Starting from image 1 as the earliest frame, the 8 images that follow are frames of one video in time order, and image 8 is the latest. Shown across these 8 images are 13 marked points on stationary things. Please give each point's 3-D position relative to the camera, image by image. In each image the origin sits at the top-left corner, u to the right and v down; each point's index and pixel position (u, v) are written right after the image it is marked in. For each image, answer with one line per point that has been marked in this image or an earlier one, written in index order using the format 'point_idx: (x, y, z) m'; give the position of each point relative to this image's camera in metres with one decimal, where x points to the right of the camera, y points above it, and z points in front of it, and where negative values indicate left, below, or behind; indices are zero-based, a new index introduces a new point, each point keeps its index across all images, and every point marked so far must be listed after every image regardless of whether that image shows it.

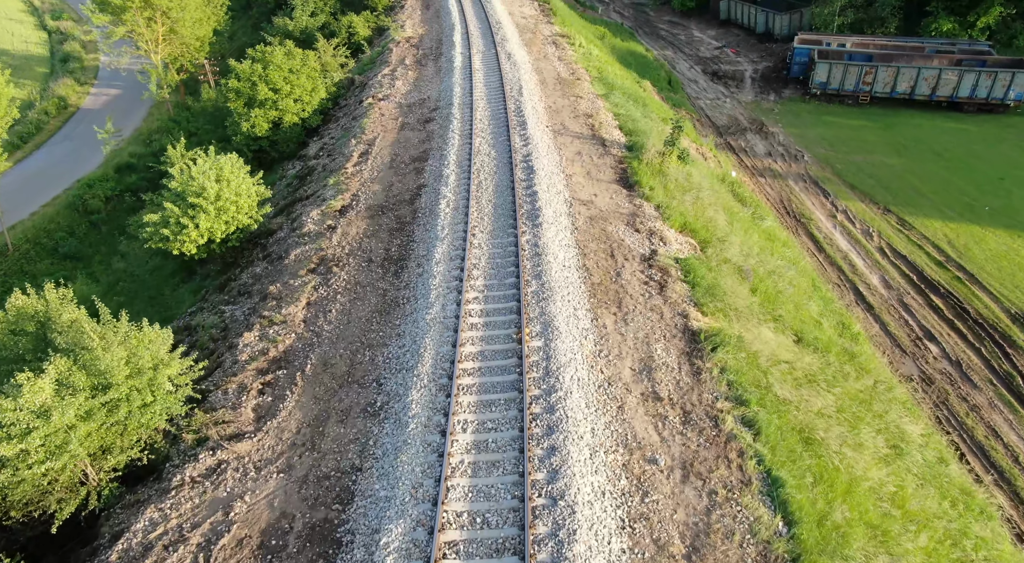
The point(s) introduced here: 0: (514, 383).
0: (0.0, -1.8, +10.5) m
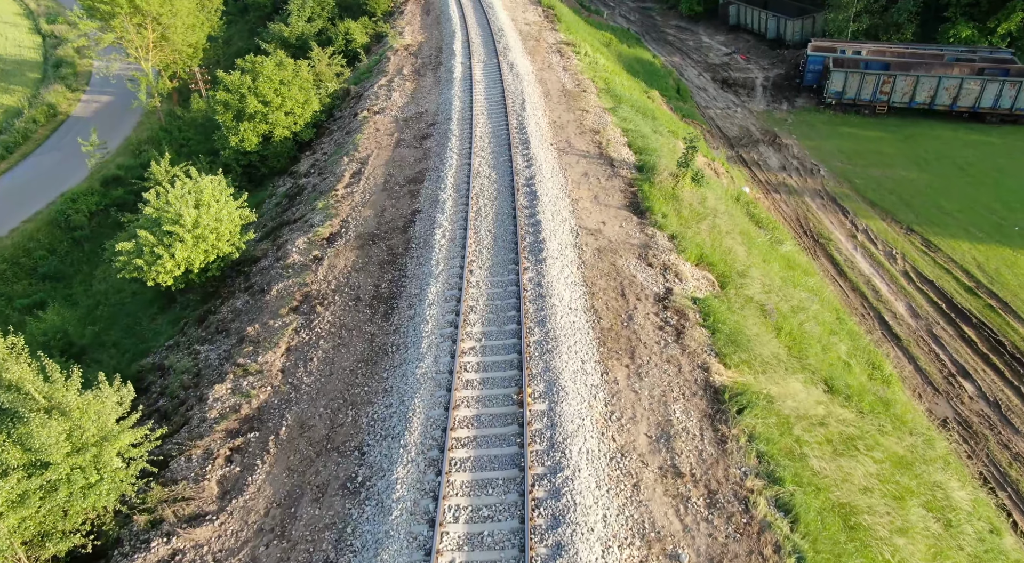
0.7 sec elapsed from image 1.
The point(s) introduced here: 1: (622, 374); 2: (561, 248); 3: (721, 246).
0: (0.0, -2.8, +9.2) m
1: (+2.1, -1.7, +10.9) m
2: (+1.2, +0.8, +14.2) m
3: (+5.6, +1.0, +15.6) m
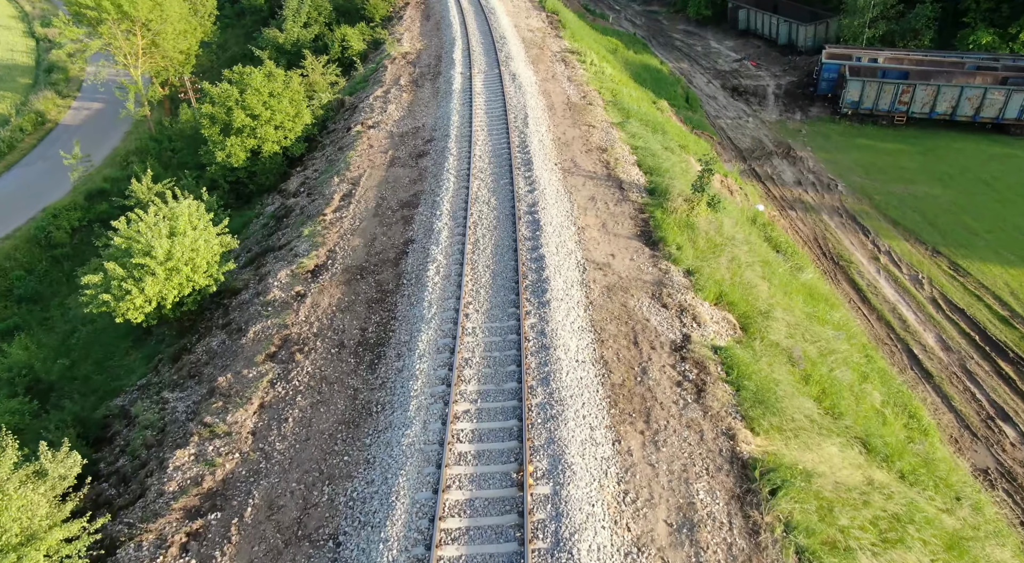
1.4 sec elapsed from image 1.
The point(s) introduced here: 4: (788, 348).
0: (0.0, -3.7, +7.8) m
1: (+2.1, -2.7, +9.6) m
2: (+1.2, -0.1, +12.9) m
3: (+5.6, 0.0, +14.3) m
4: (+6.0, -1.5, +12.7) m
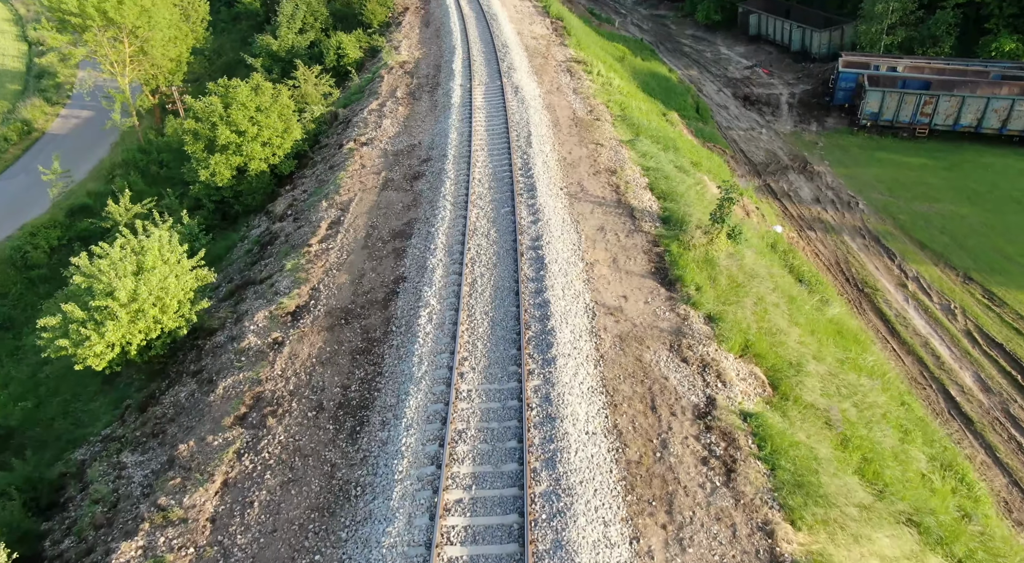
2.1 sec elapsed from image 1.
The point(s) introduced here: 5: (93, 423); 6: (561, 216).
0: (0.0, -4.7, +6.4) m
1: (+2.0, -3.7, +8.2) m
2: (+1.2, -1.1, +11.5) m
3: (+5.6, -1.0, +12.8) m
4: (+6.0, -2.5, +11.3) m
5: (-10.4, -3.5, +14.4) m
6: (+1.3, +1.7, +15.5) m
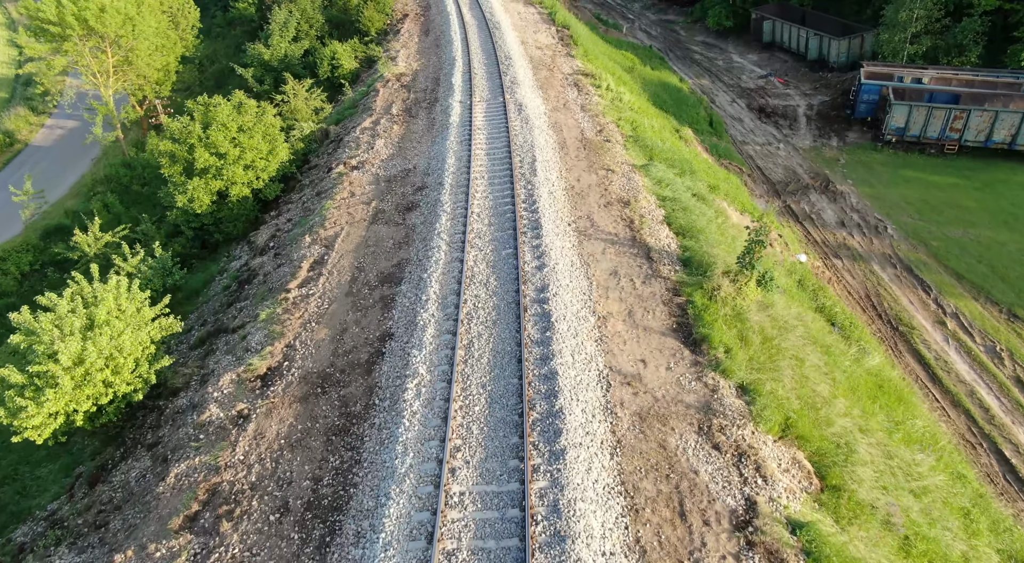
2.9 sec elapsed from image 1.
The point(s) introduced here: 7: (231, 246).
0: (0.0, -5.9, +4.7) m
1: (+2.0, -4.9, +6.5) m
2: (+1.2, -2.3, +9.8) m
3: (+5.7, -2.2, +11.1) m
4: (+6.1, -3.7, +9.5) m
5: (-10.3, -4.7, +12.8) m
6: (+1.3, +0.5, +13.8) m
7: (-9.5, +1.2, +19.9) m
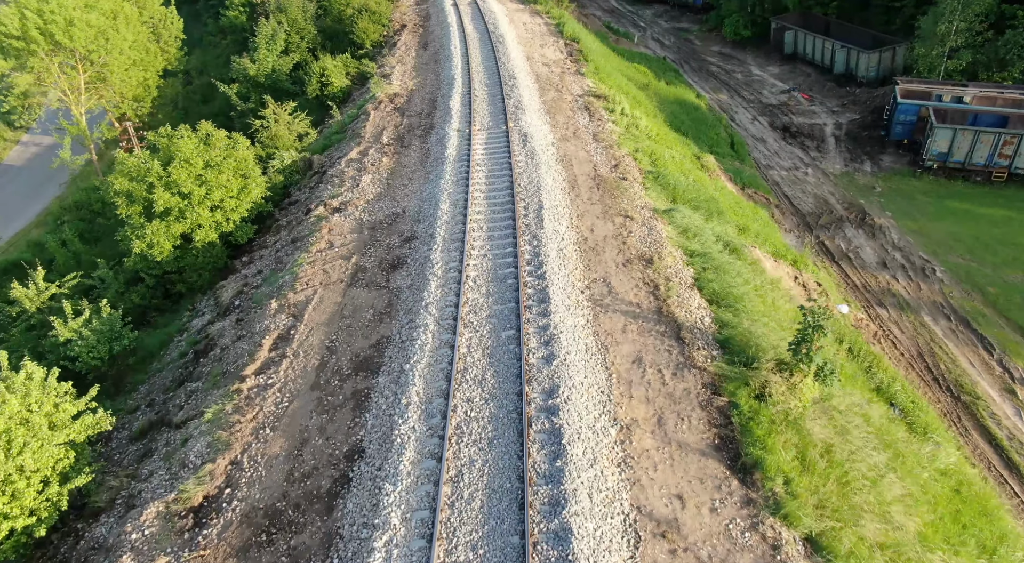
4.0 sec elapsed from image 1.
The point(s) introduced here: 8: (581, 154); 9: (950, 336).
0: (-0.1, -7.6, +2.2) m
1: (+2.0, -6.6, +4.0) m
2: (+1.2, -4.0, +7.3) m
3: (+5.7, -4.0, +8.6) m
4: (+6.0, -5.4, +7.0) m
5: (-10.3, -6.3, +10.4) m
6: (+1.4, -1.2, +11.3) m
7: (-9.5, -0.5, +17.5) m
8: (+2.3, +4.2, +19.1) m
9: (+14.1, -1.8, +18.8) m
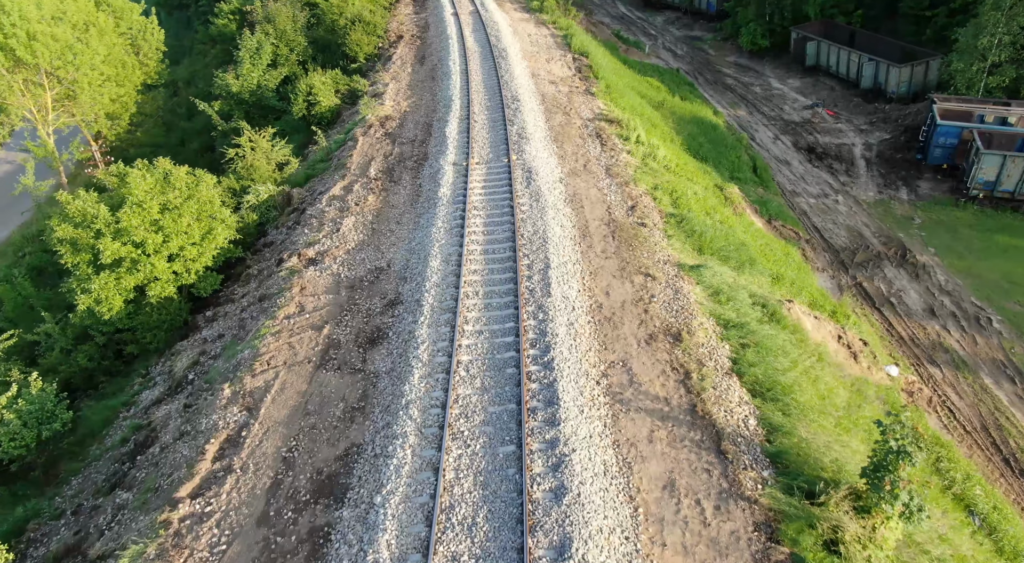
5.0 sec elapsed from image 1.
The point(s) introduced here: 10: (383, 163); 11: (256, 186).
0: (-0.2, -9.2, -0.1) m
1: (+1.9, -8.2, +1.6) m
2: (+1.2, -5.6, +4.9) m
3: (+5.6, -5.6, +6.2) m
4: (+6.0, -7.0, +4.6) m
5: (-10.4, -7.9, +8.1) m
6: (+1.4, -2.8, +9.0) m
7: (-9.4, -2.1, +15.2) m
8: (+2.4, +2.6, +16.7) m
9: (+14.2, -3.5, +16.4) m
10: (-4.3, +3.9, +19.2) m
11: (-8.3, +3.1, +18.9) m
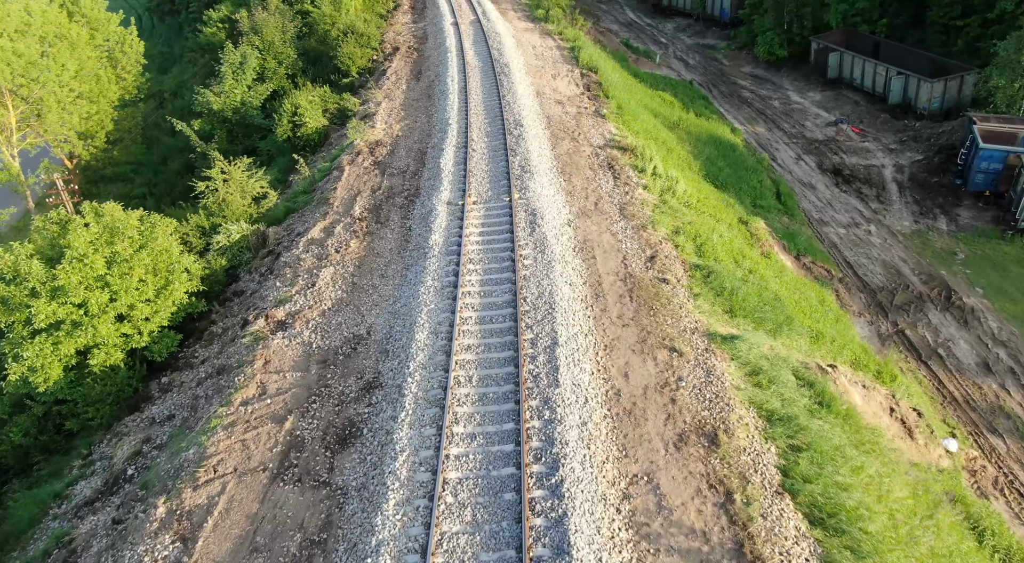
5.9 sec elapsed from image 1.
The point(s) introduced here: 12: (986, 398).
0: (-0.3, -10.6, -2.3) m
1: (+1.8, -9.7, -0.5) m
2: (+1.1, -7.1, +2.8) m
3: (+5.6, -7.1, +4.0) m
4: (+5.9, -8.5, +2.5) m
5: (-10.4, -9.4, +6.1) m
6: (+1.3, -4.3, +6.9) m
7: (-9.4, -3.5, +13.1) m
8: (+2.4, +1.0, +14.6) m
9: (+14.2, -5.0, +14.2) m
10: (-4.2, +2.4, +17.1) m
11: (-8.3, +1.6, +16.8) m
12: (+13.4, -3.3, +16.6) m
